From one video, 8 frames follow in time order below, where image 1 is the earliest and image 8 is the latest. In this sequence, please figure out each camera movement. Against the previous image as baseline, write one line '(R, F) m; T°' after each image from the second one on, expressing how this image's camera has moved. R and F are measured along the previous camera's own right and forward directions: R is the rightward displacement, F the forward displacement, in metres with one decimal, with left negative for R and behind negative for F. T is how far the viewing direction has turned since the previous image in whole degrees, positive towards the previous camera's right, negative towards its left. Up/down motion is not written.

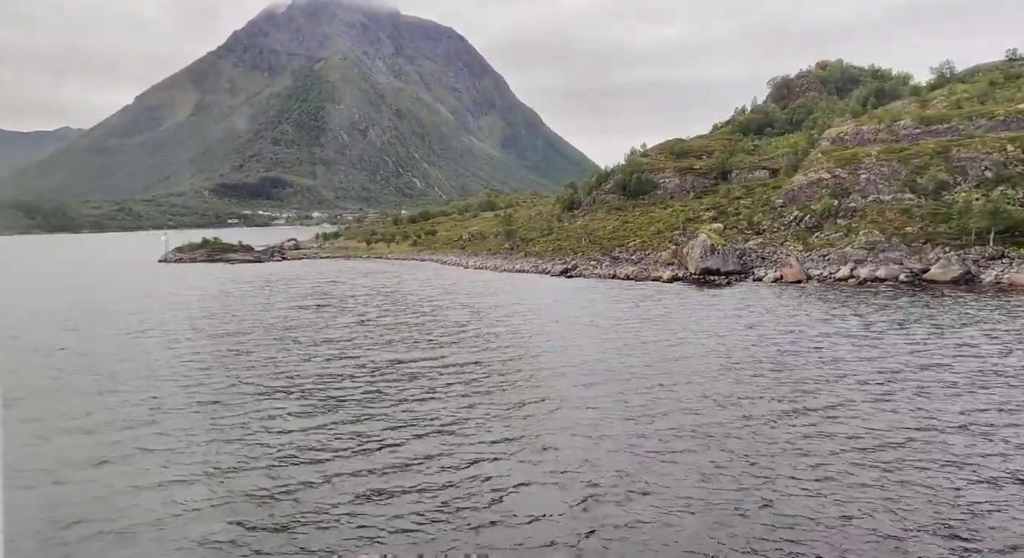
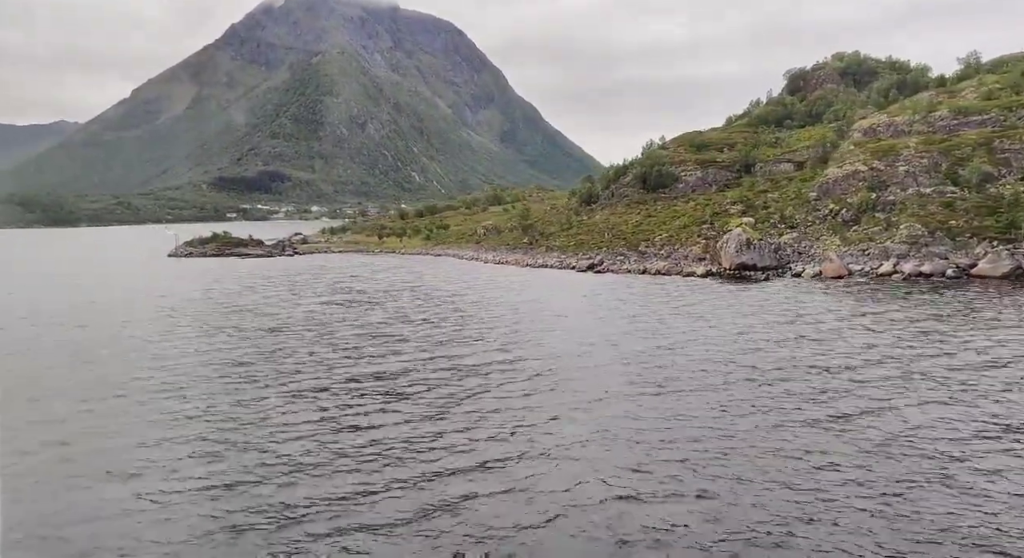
(-2.5, +1.7) m; 0°
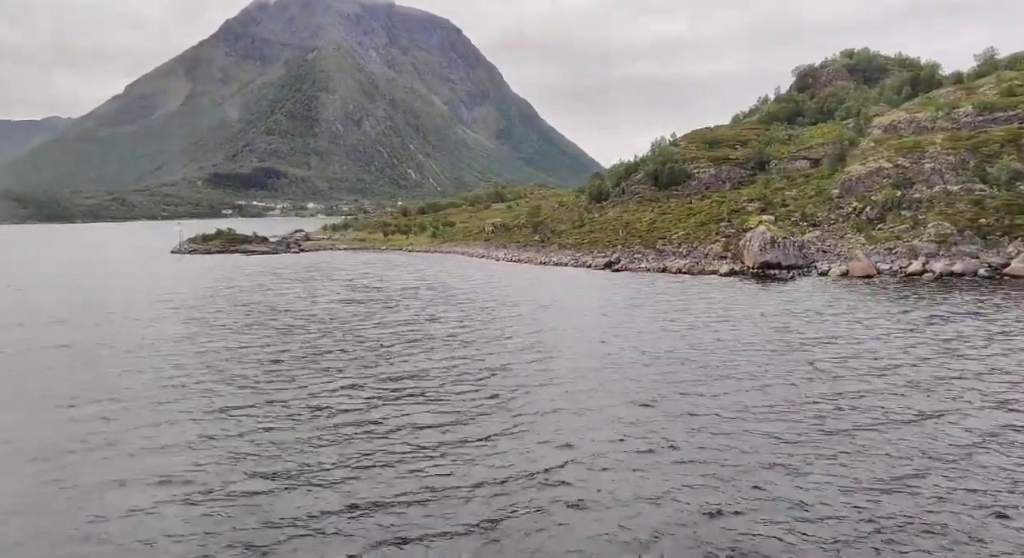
(-1.9, +1.3) m; 0°
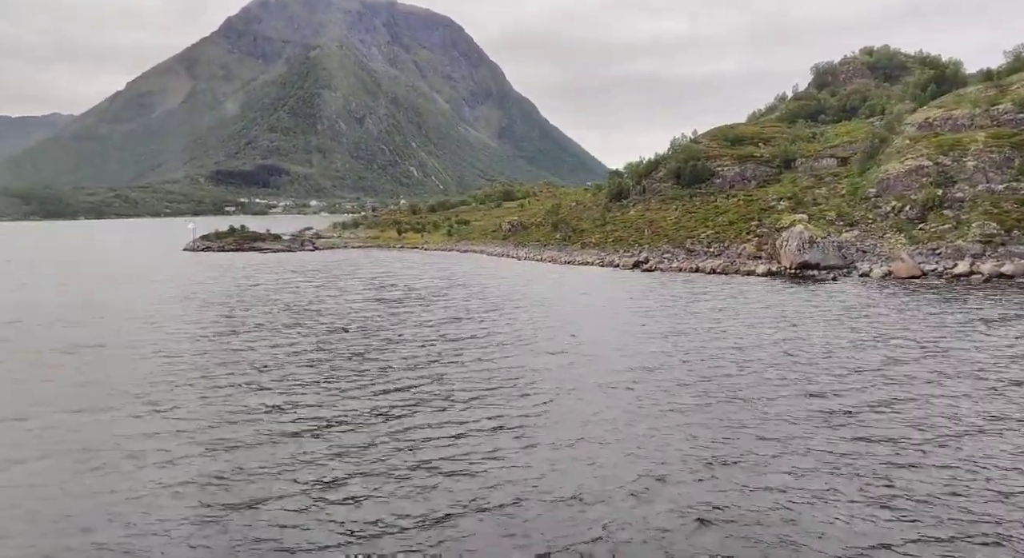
(-2.3, +1.6) m; 0°
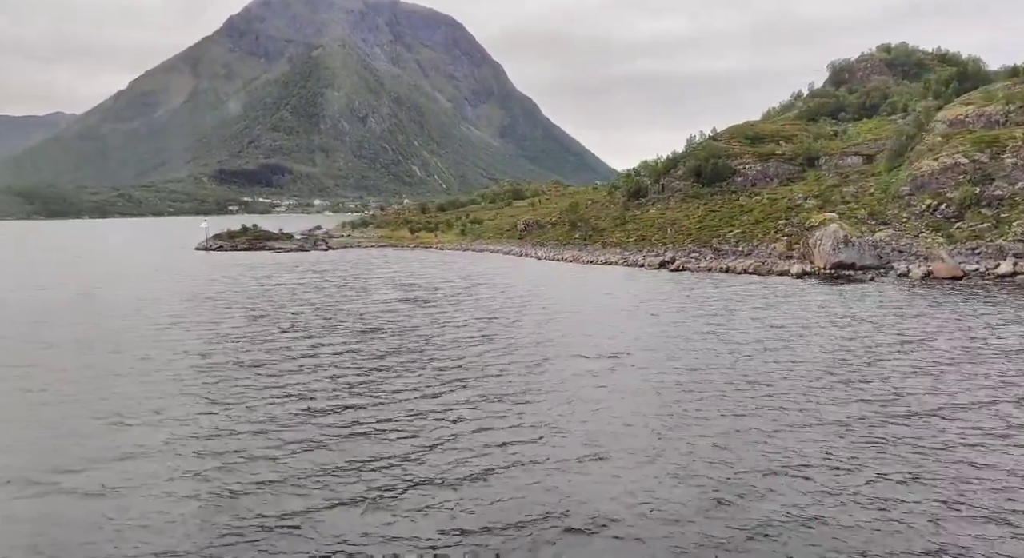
(-1.9, +1.4) m; 0°
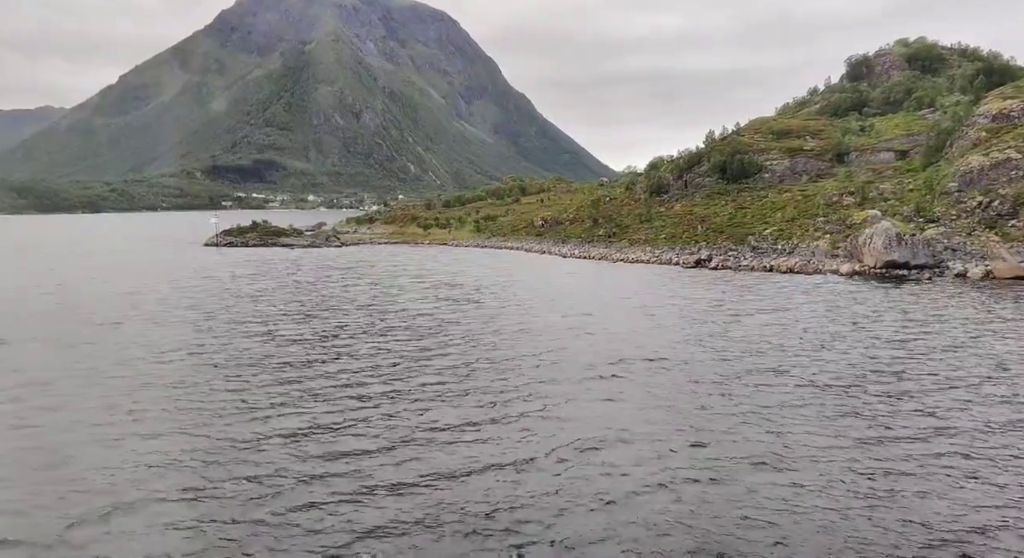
(-3.2, +2.4) m; +1°
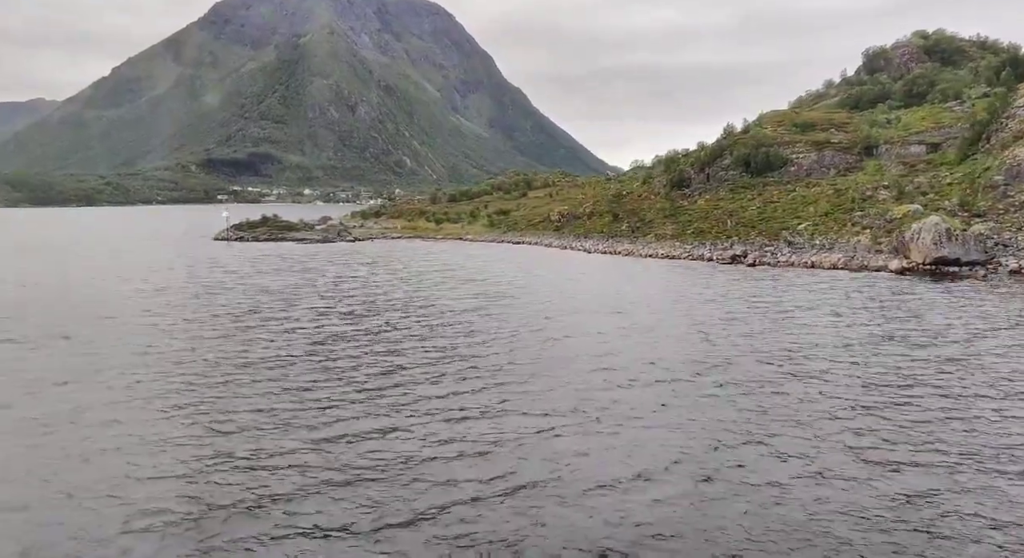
(-2.8, +2.1) m; 0°
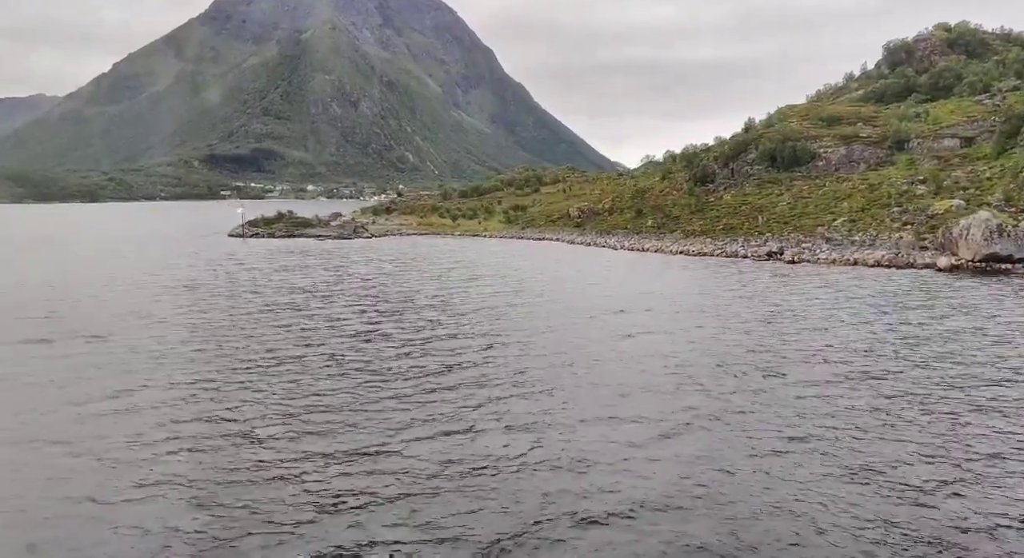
(-2.2, +1.7) m; 0°
